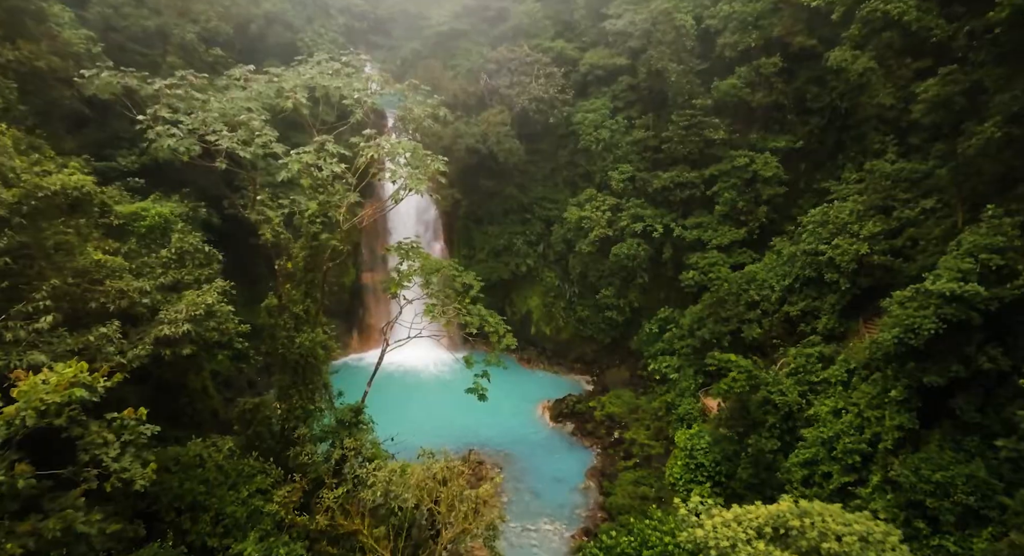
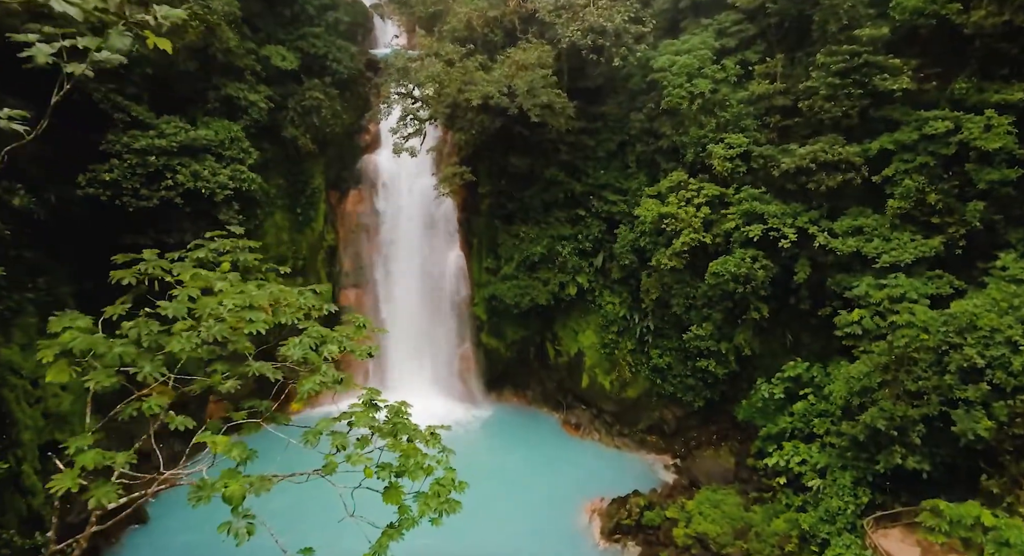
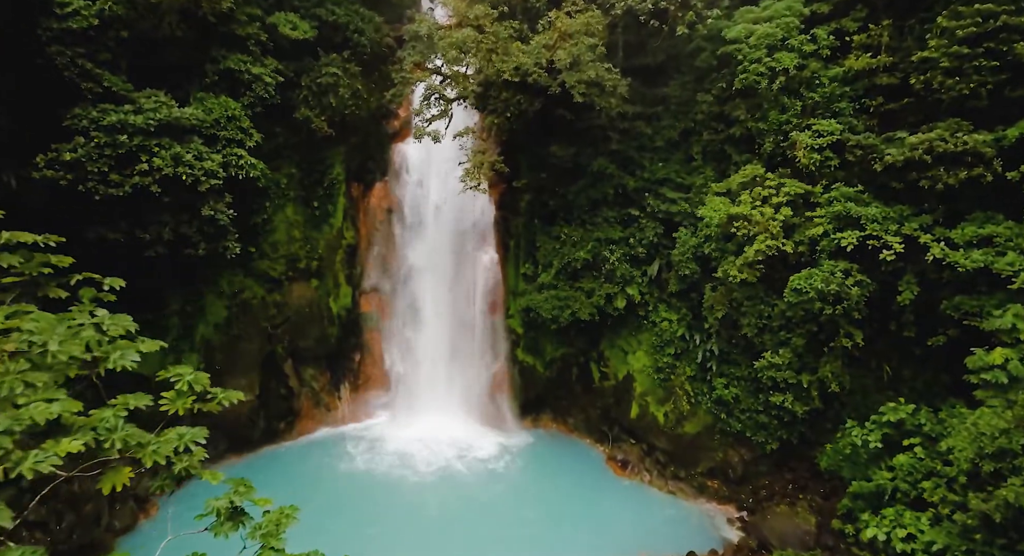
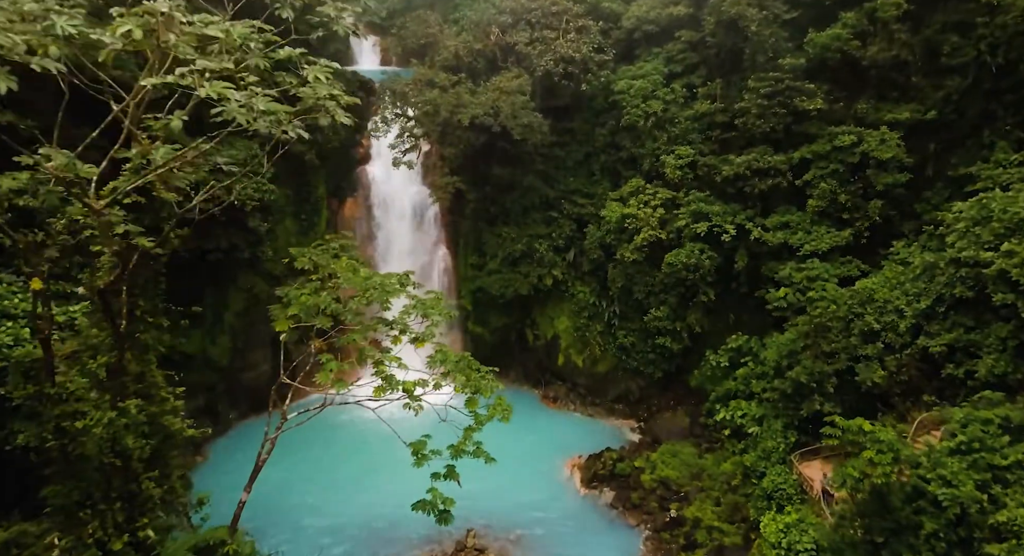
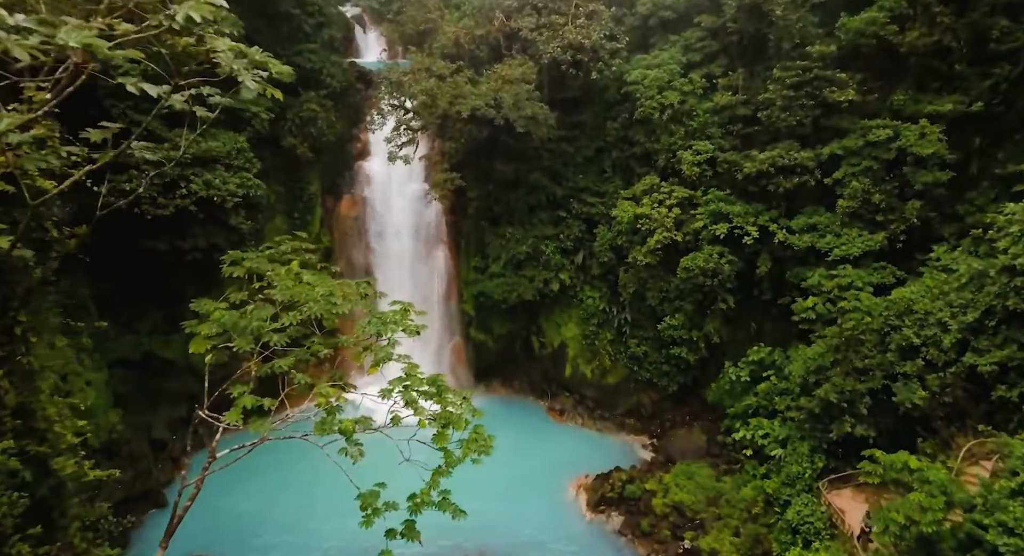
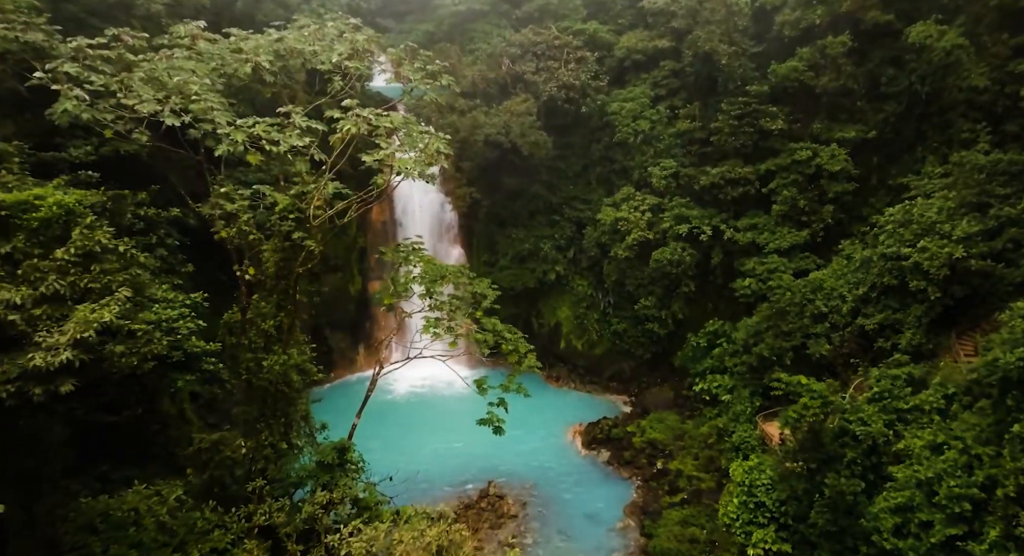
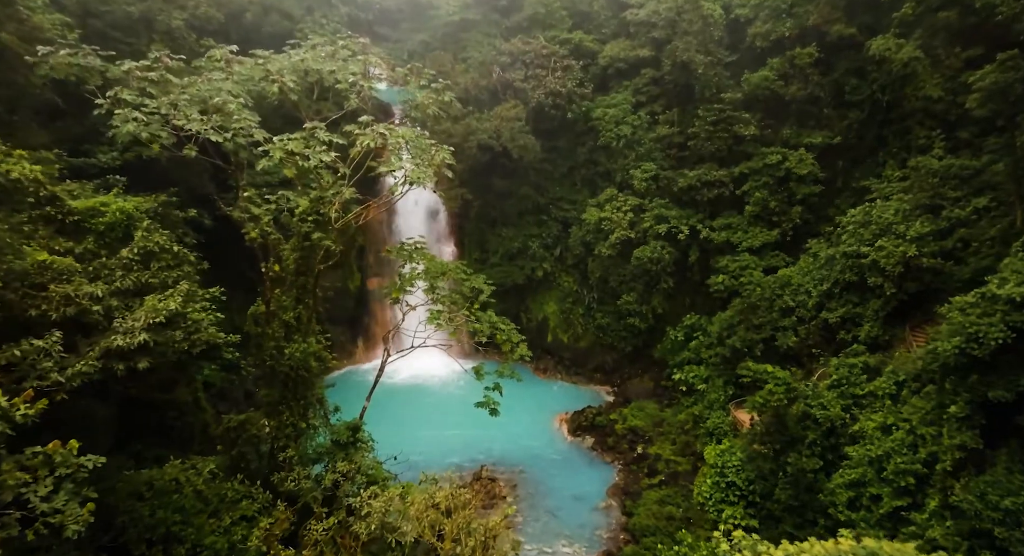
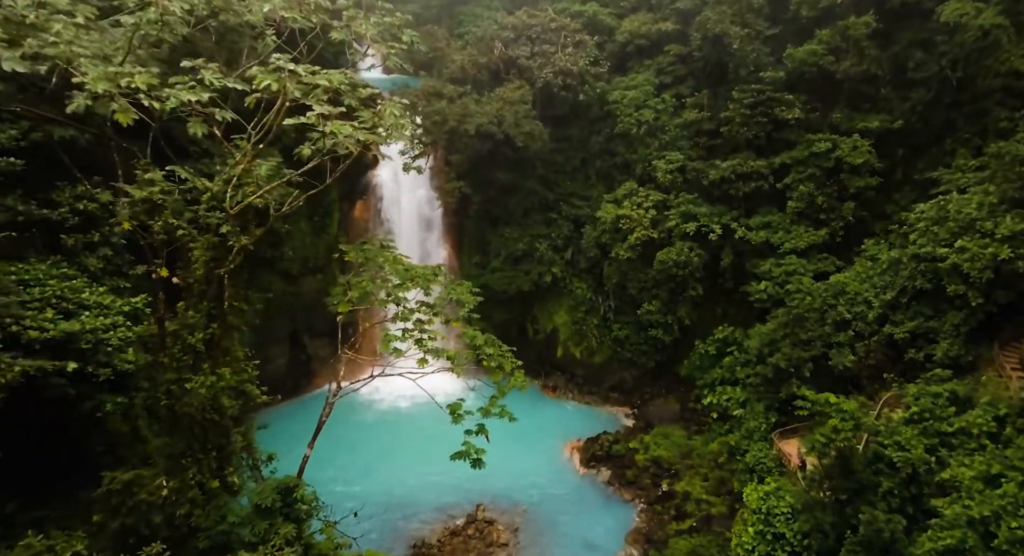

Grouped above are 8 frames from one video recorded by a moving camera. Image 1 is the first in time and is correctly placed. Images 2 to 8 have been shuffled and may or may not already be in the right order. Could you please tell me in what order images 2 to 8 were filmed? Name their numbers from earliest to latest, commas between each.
7, 6, 8, 4, 5, 2, 3
